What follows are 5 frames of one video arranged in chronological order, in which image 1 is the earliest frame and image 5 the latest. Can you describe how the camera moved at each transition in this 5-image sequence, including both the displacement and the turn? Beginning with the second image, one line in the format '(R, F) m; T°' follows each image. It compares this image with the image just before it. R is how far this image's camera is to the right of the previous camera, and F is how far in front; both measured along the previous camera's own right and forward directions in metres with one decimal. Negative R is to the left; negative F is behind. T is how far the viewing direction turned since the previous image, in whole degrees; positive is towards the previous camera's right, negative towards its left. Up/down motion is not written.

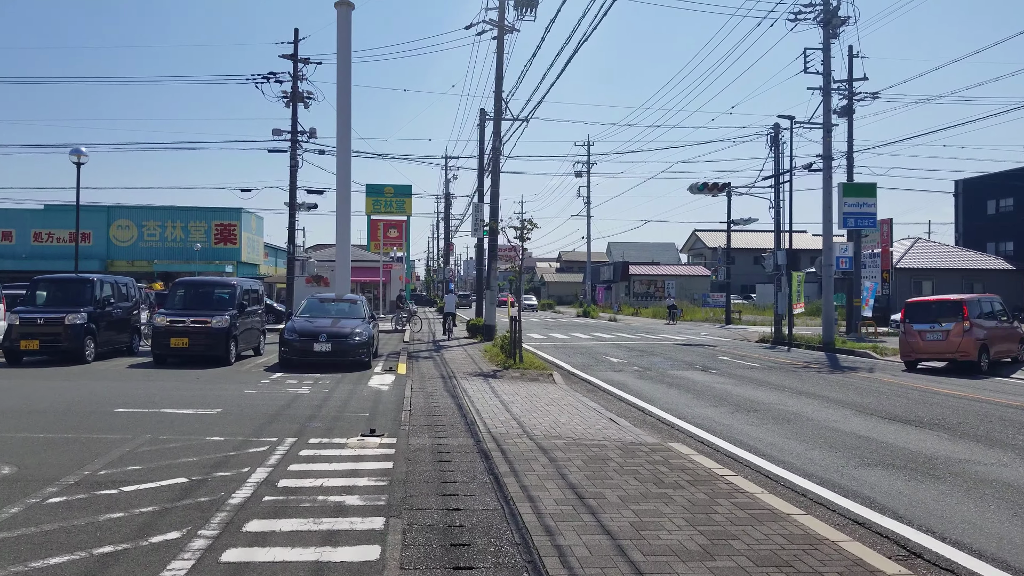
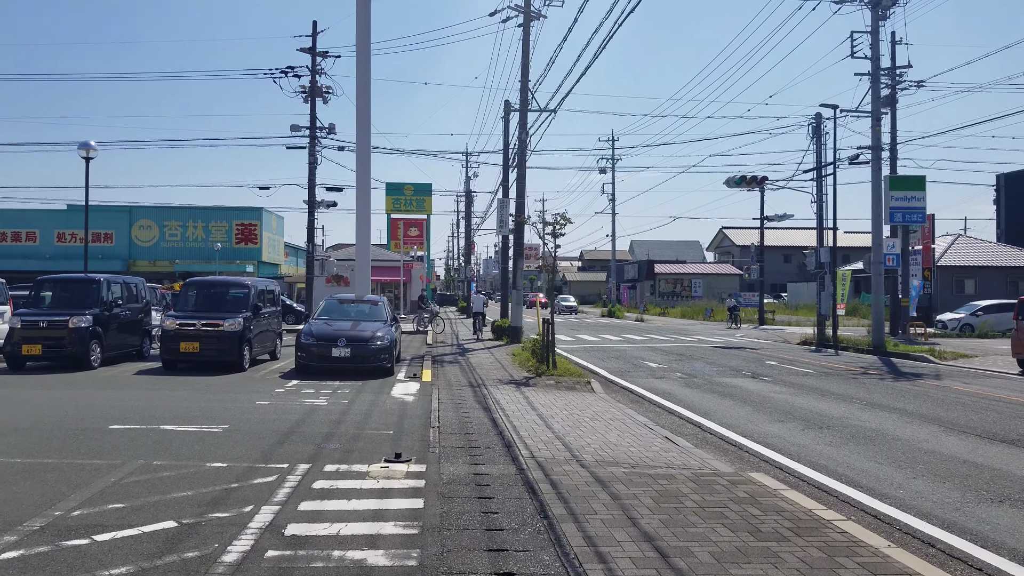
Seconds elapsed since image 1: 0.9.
(-0.3, +1.2) m; -1°
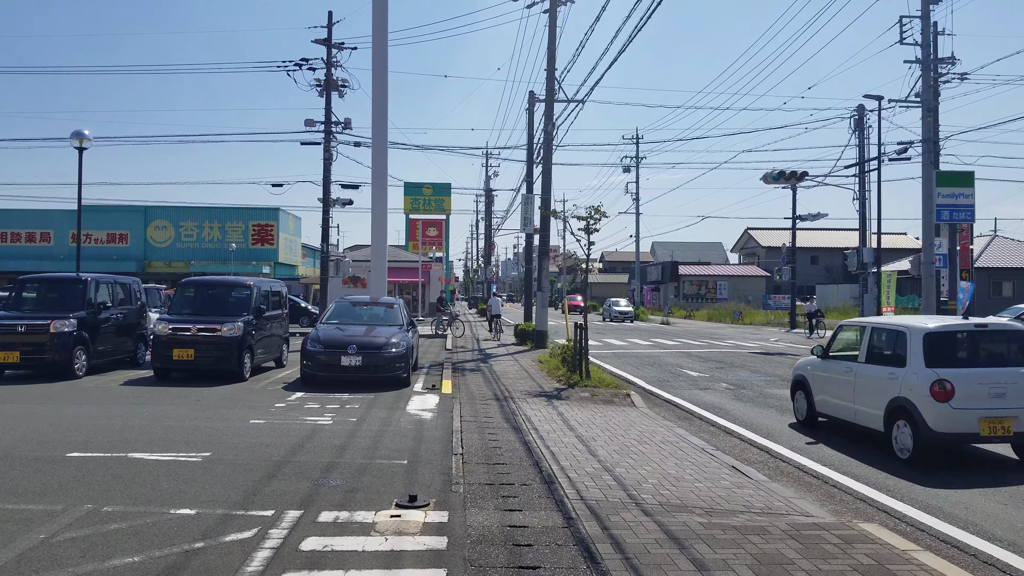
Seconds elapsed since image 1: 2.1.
(-0.2, +1.5) m; -1°
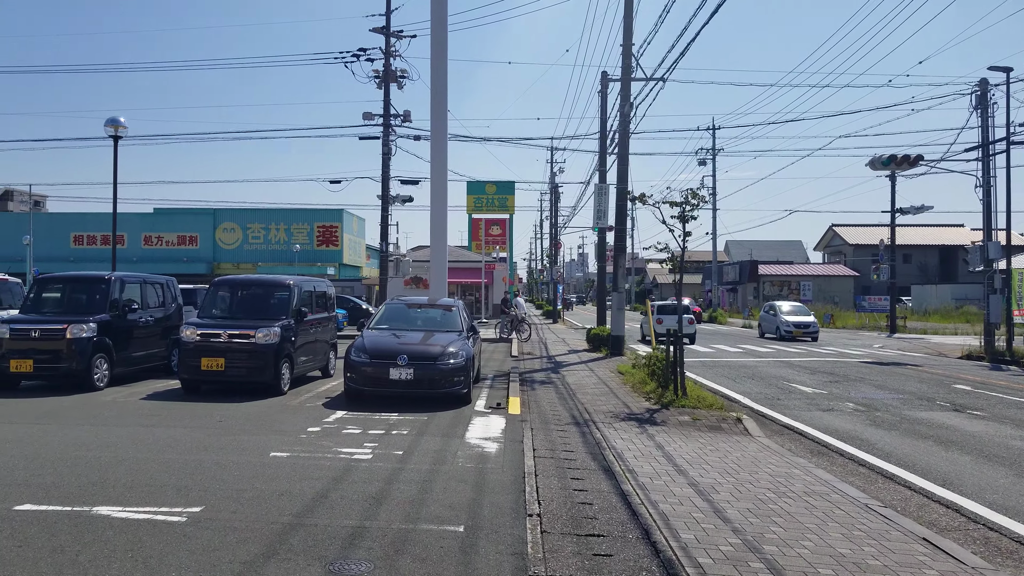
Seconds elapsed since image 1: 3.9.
(-0.2, +2.1) m; -5°
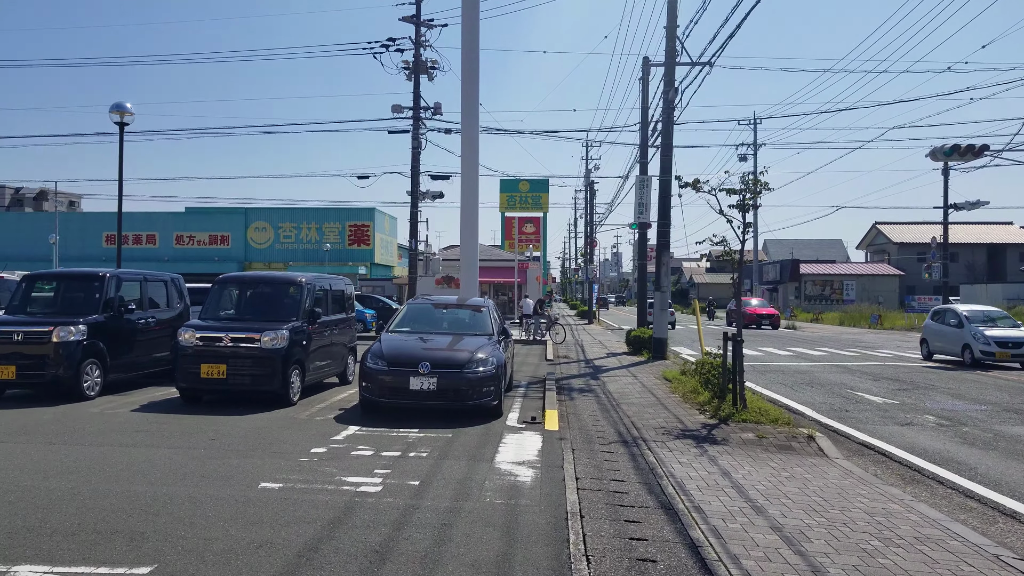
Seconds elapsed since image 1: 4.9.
(-0.1, +1.3) m; -2°
